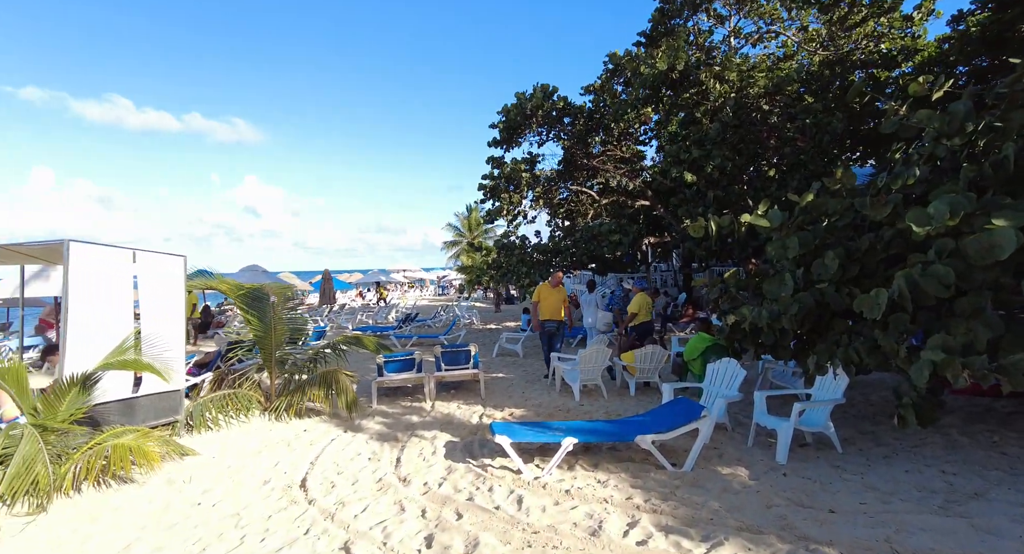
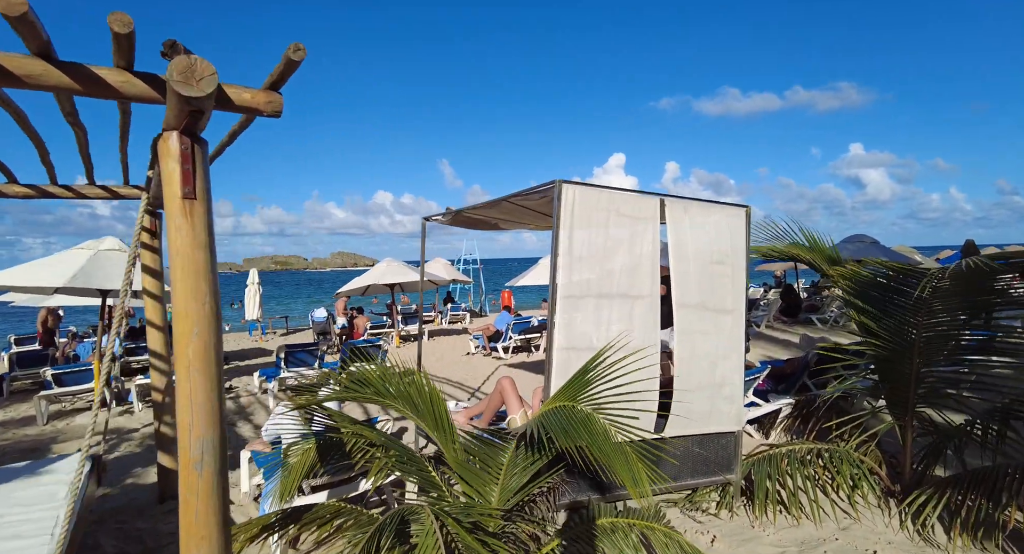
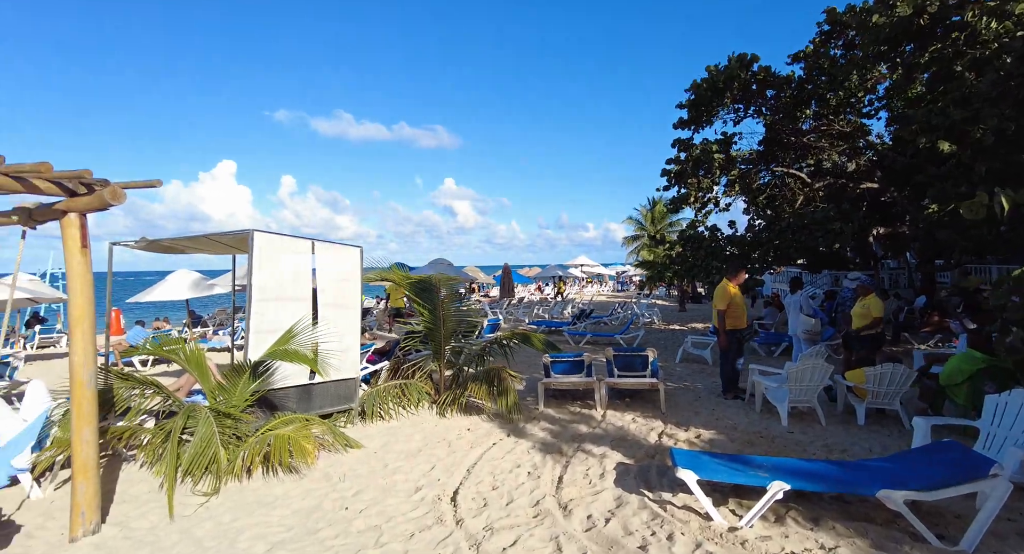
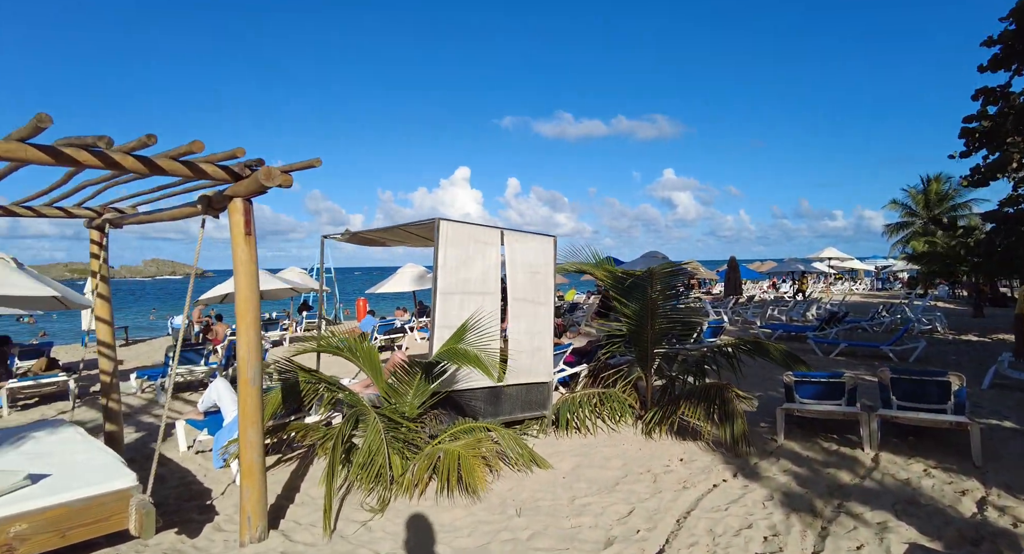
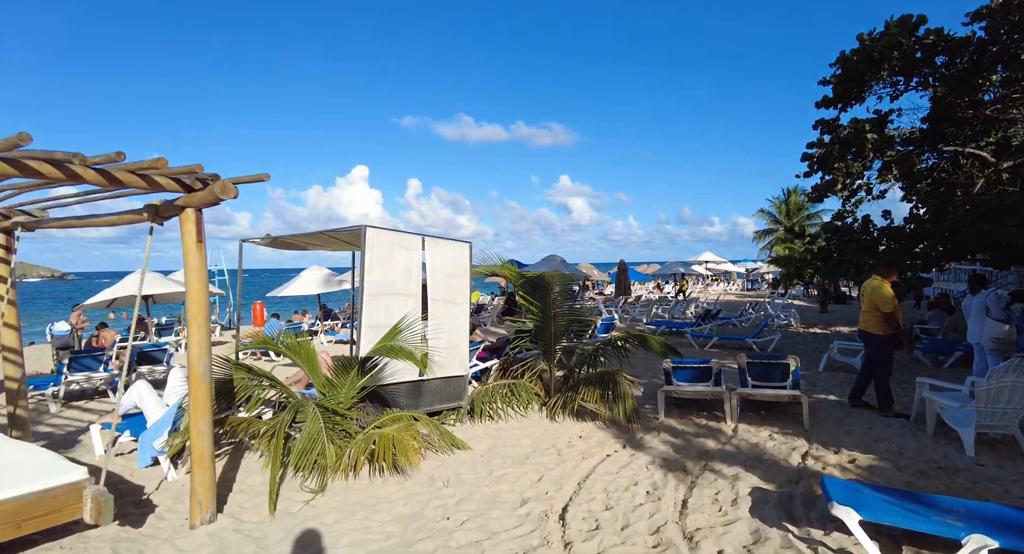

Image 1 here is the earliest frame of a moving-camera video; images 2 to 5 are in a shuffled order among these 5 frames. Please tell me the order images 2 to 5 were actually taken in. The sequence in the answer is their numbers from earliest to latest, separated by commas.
3, 5, 4, 2
